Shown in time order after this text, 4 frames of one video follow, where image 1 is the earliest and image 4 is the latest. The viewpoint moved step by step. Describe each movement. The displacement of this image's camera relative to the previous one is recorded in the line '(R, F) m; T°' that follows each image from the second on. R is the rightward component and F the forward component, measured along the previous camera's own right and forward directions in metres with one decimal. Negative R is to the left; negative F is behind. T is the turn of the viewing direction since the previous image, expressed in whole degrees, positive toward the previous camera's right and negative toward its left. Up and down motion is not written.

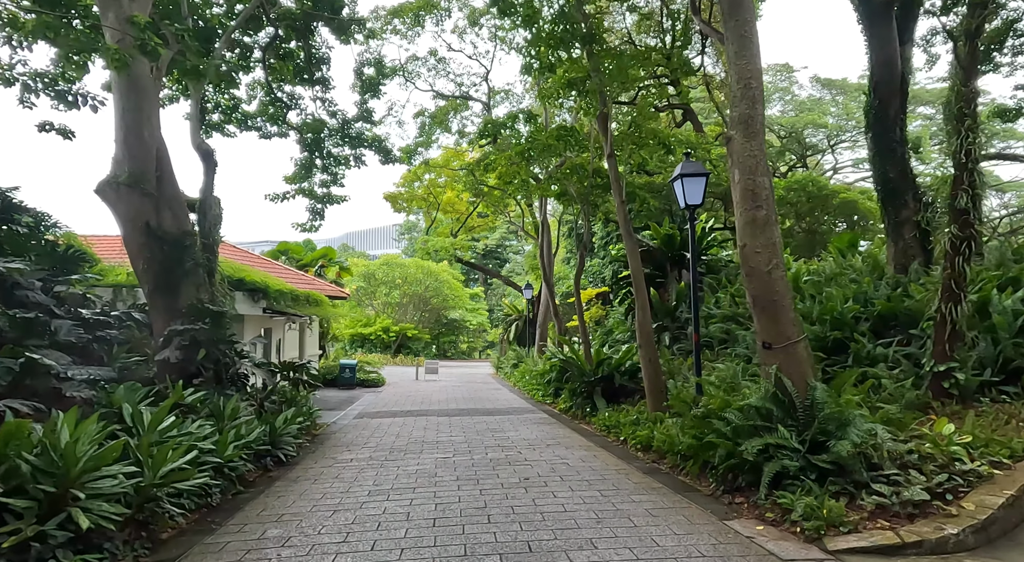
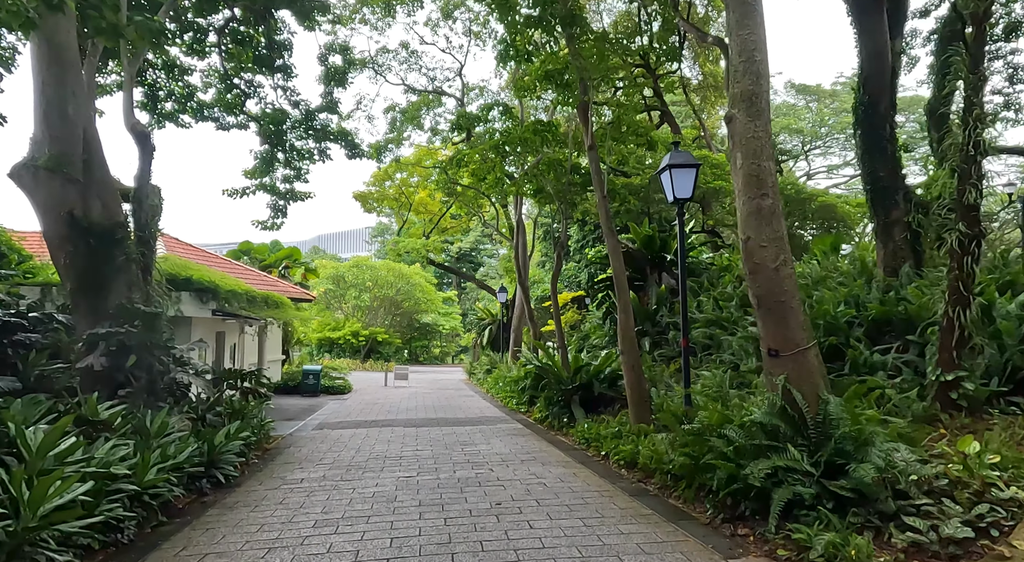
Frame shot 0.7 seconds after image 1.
(0.0, +0.6) m; +2°
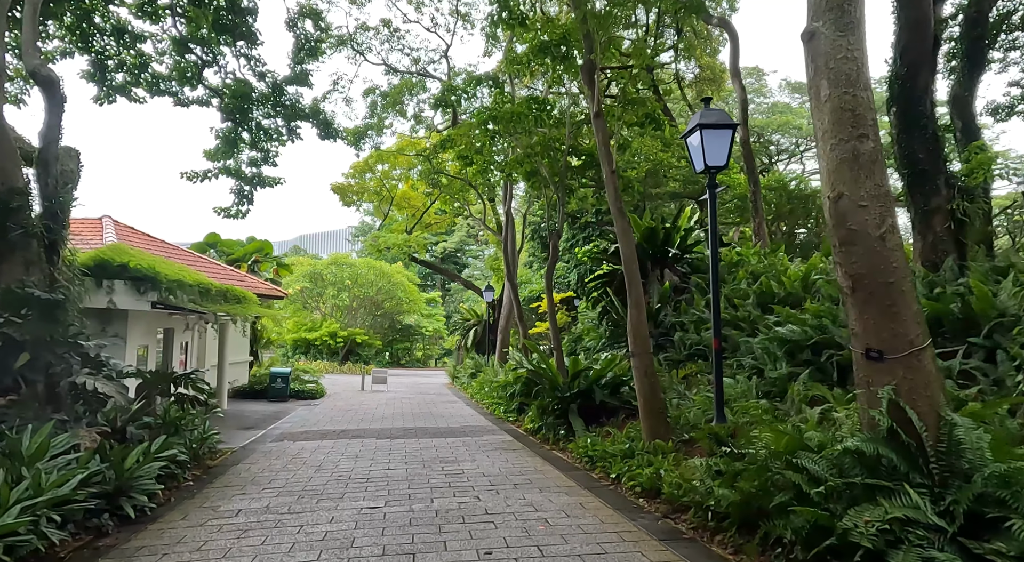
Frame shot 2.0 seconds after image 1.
(-0.1, +1.1) m; +1°
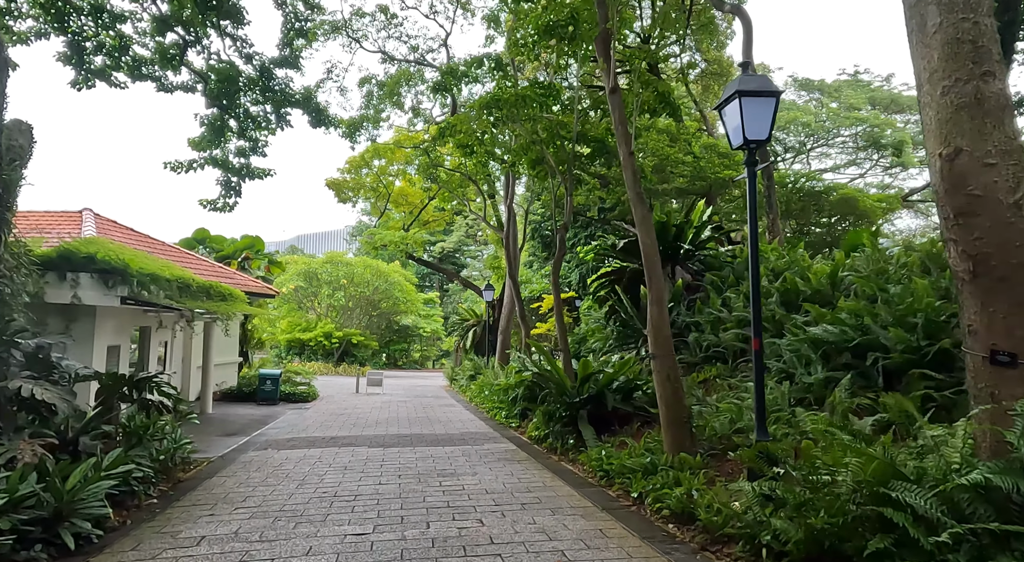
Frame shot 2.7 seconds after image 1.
(-0.1, +0.7) m; 0°
